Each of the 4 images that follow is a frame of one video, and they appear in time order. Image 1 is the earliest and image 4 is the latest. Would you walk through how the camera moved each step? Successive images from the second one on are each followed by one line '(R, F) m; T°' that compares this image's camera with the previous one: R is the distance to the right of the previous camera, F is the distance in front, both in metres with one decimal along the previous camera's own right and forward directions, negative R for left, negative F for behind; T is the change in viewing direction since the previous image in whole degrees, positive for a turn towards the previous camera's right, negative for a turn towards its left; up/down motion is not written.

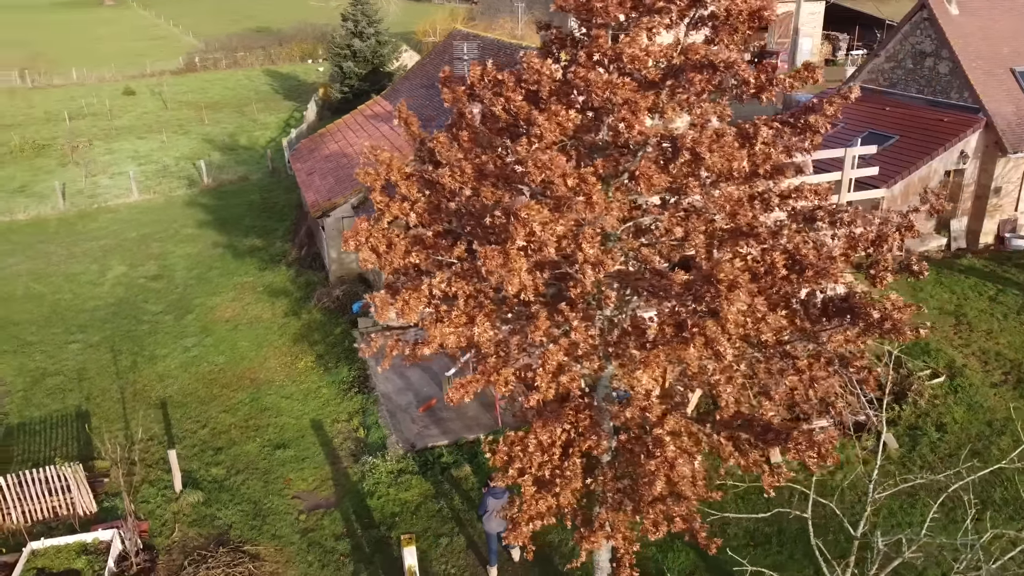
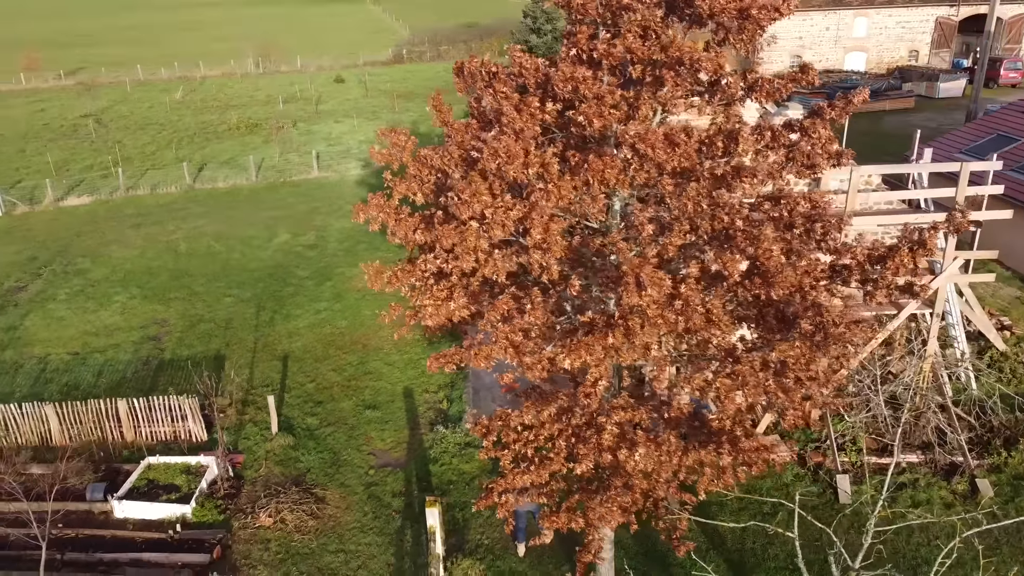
(+1.6, -0.1) m; -13°
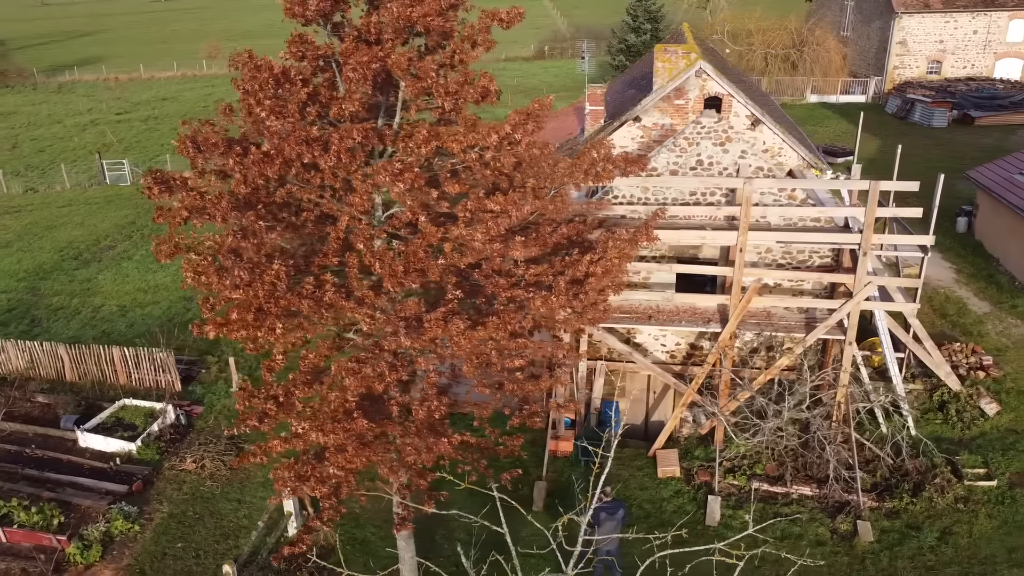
(+4.2, 0.0) m; -11°
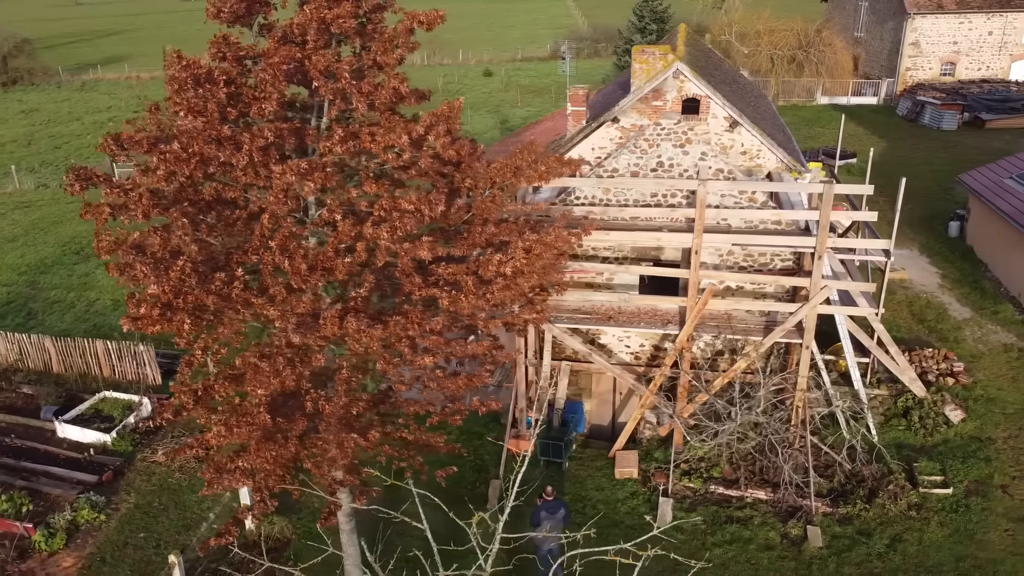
(+1.0, -0.1) m; -2°
